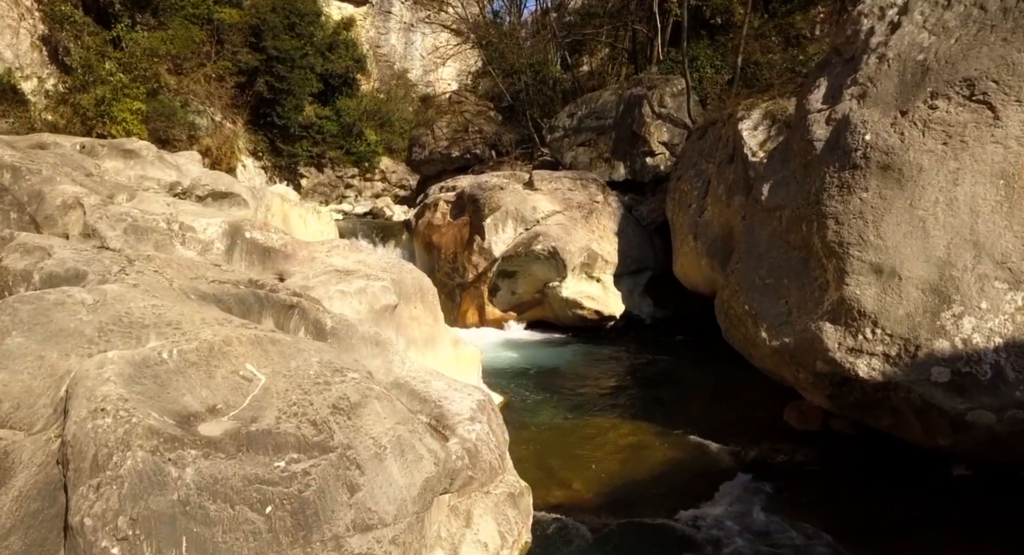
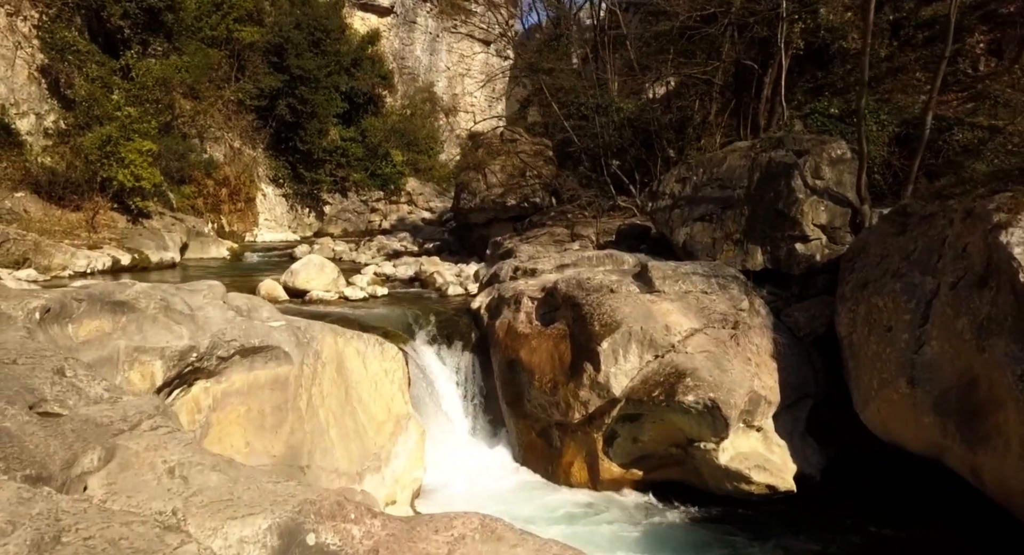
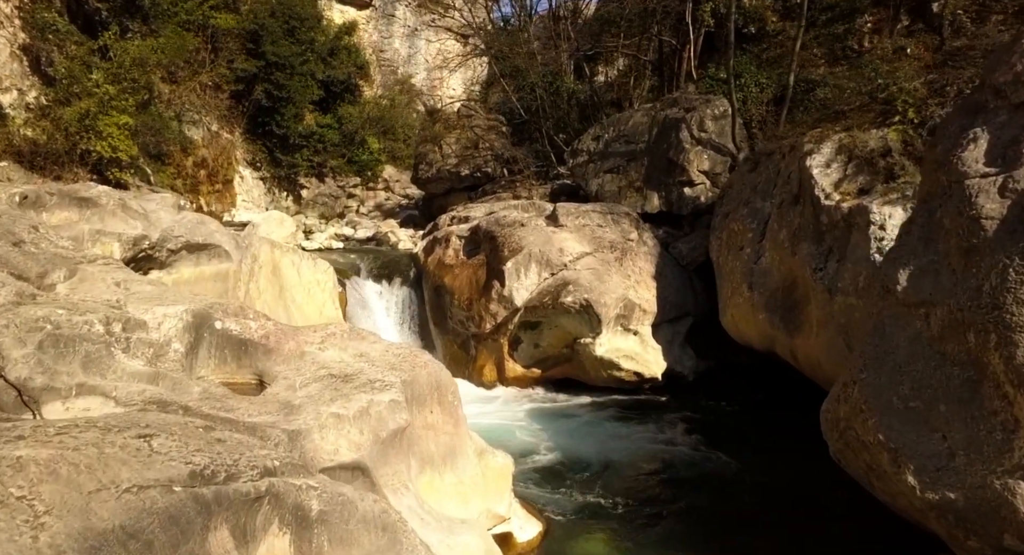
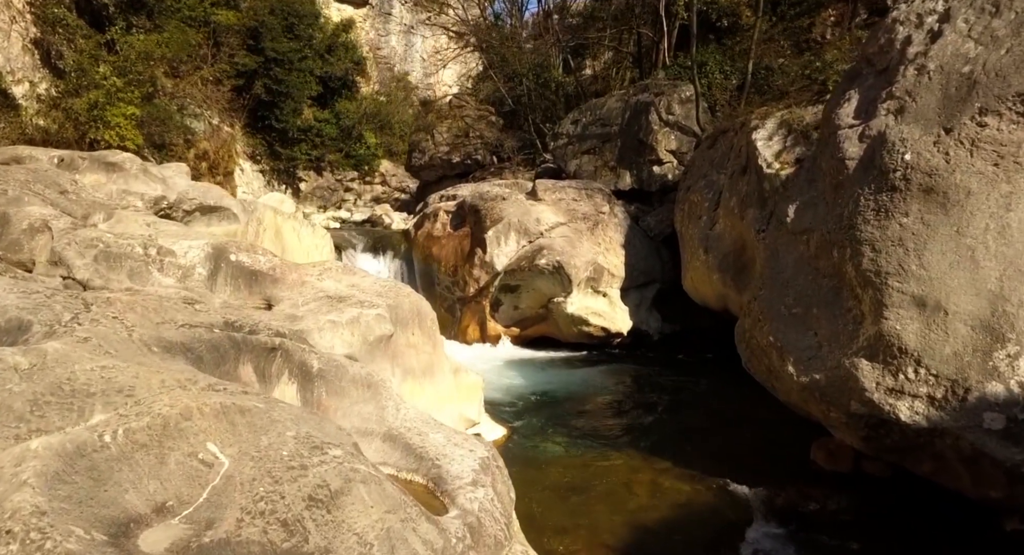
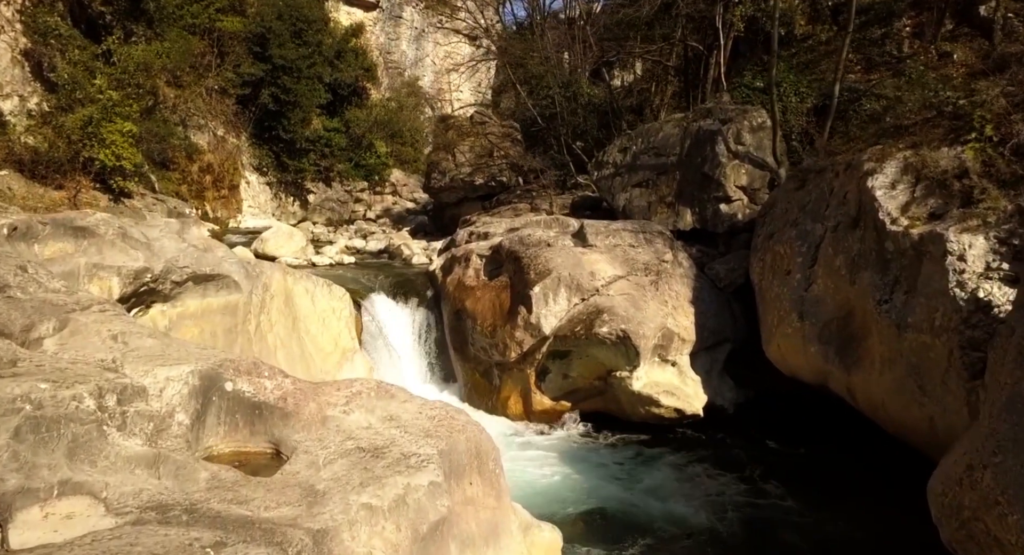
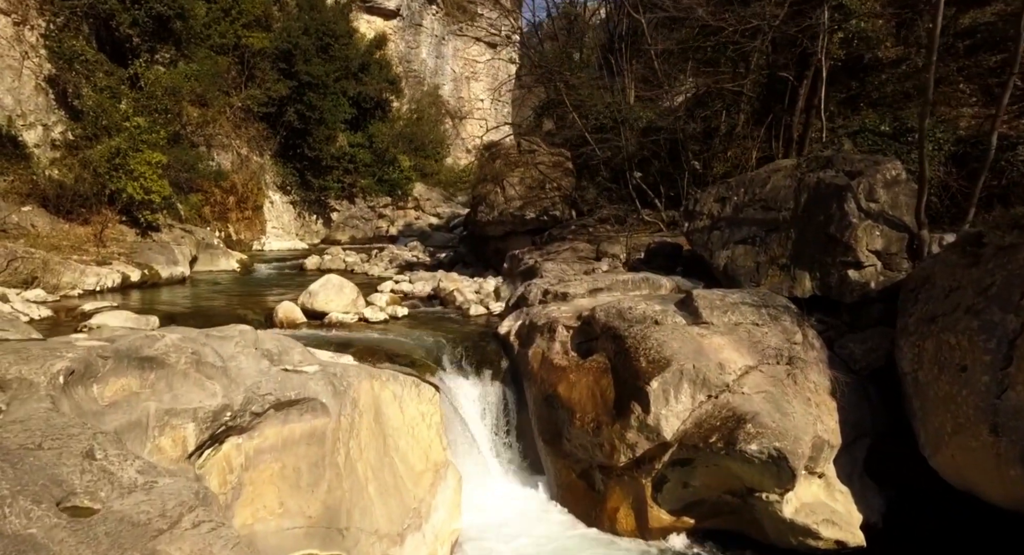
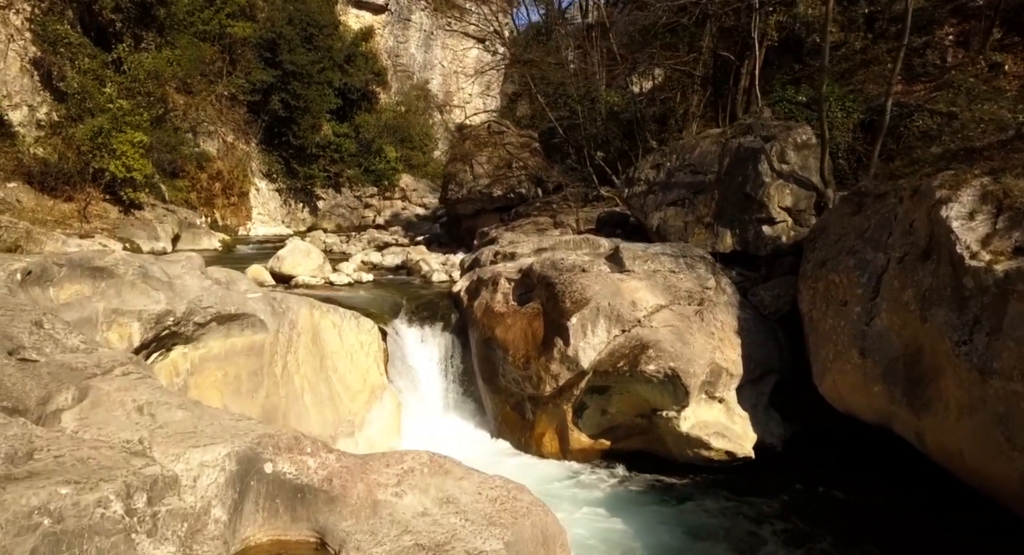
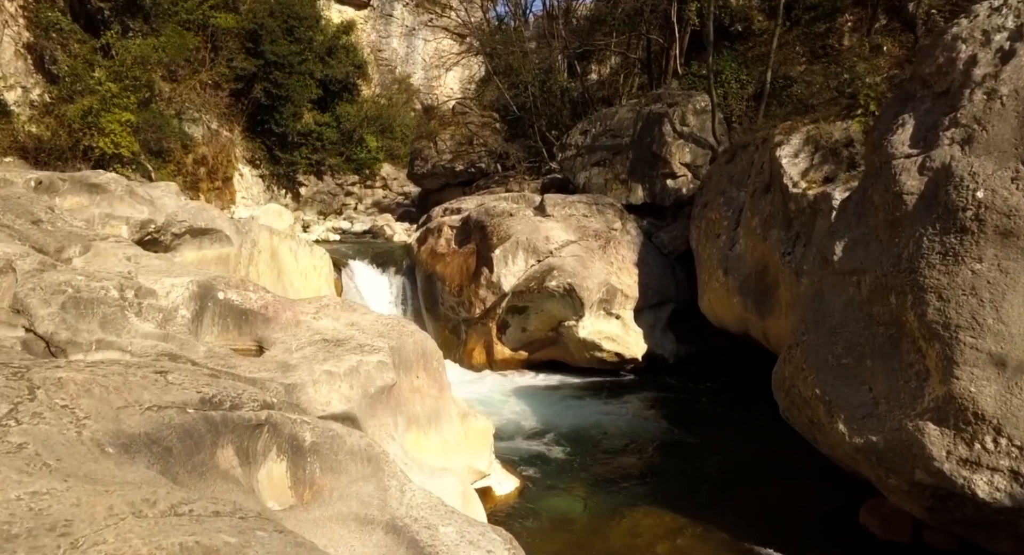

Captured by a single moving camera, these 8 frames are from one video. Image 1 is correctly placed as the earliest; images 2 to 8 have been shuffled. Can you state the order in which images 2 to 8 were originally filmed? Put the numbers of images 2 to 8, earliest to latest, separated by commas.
4, 8, 3, 5, 7, 2, 6
